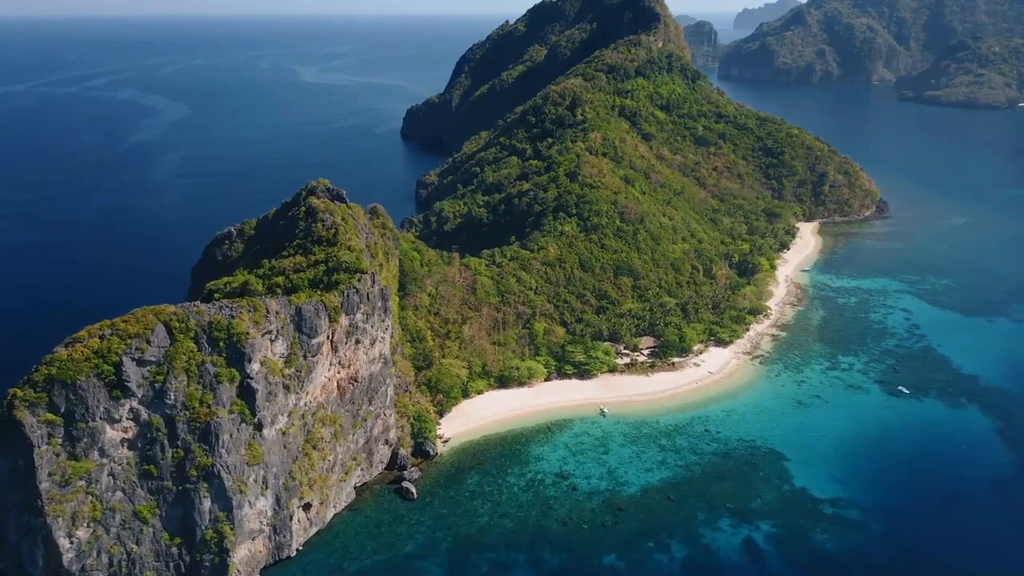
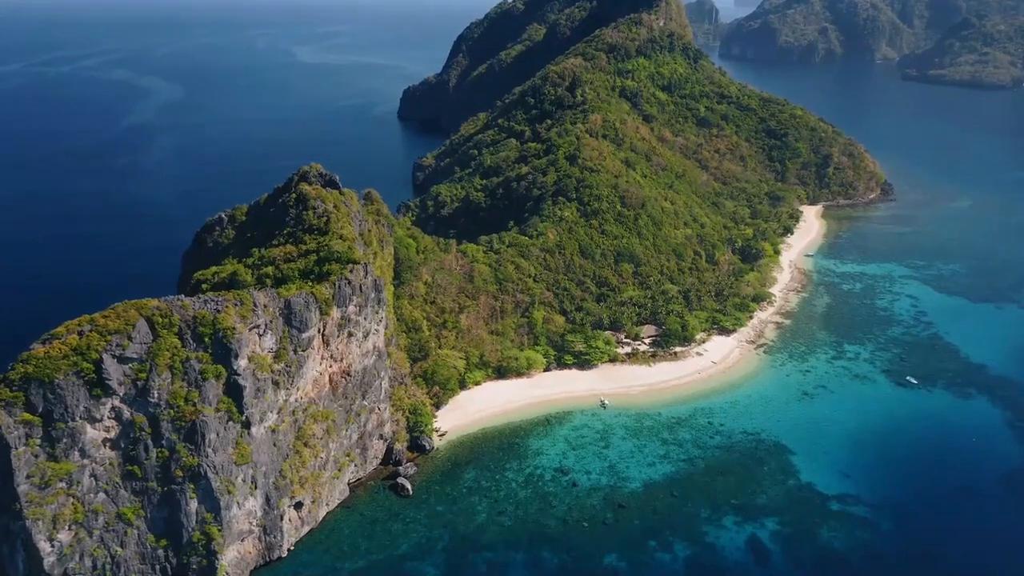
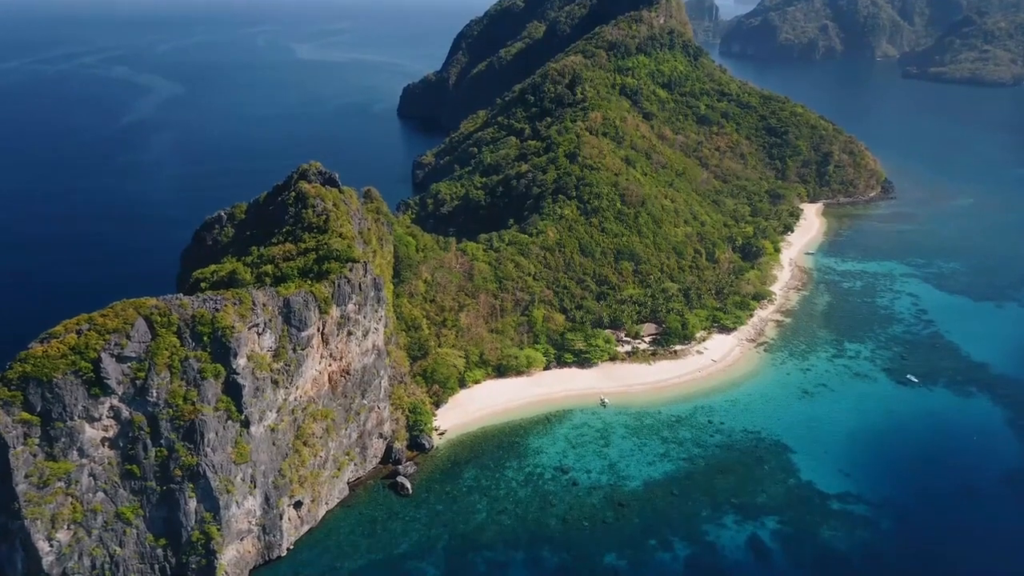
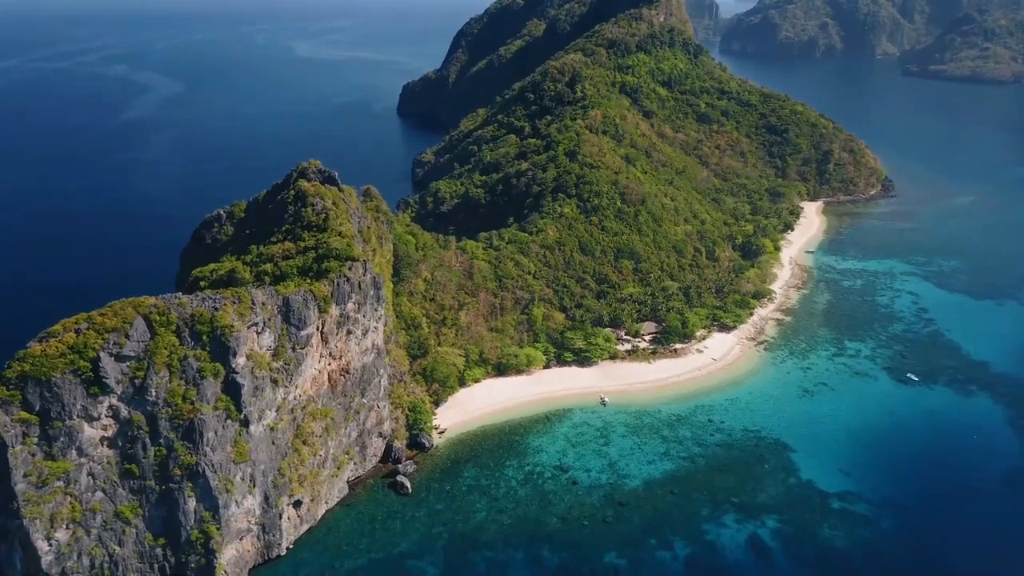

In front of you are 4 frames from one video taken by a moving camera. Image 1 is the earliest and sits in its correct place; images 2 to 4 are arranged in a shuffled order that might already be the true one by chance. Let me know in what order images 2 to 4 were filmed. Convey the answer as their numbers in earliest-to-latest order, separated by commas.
2, 3, 4
